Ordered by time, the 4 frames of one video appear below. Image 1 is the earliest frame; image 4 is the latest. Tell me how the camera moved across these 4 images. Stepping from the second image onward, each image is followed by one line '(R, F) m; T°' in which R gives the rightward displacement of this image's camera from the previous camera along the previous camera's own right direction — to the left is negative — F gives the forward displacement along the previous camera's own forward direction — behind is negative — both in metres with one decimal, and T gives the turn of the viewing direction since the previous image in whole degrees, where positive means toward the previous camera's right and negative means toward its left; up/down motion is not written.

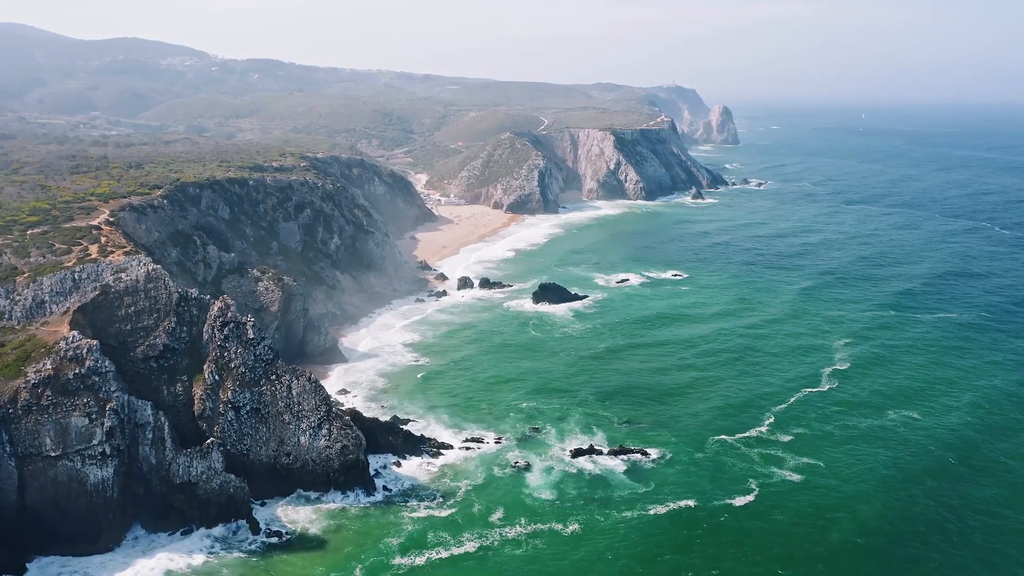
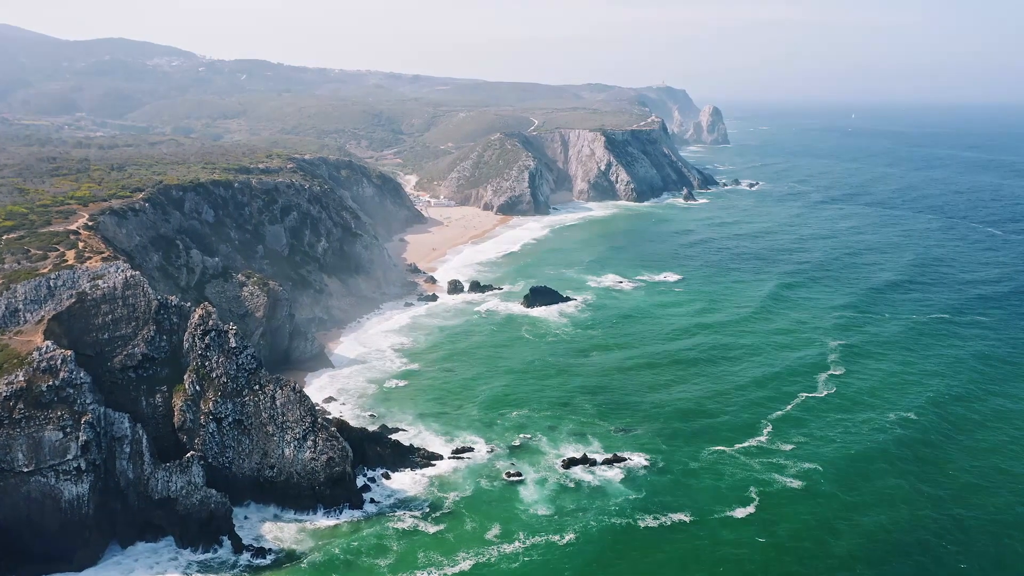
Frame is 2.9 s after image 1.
(0.0, +1.0) m; +1°
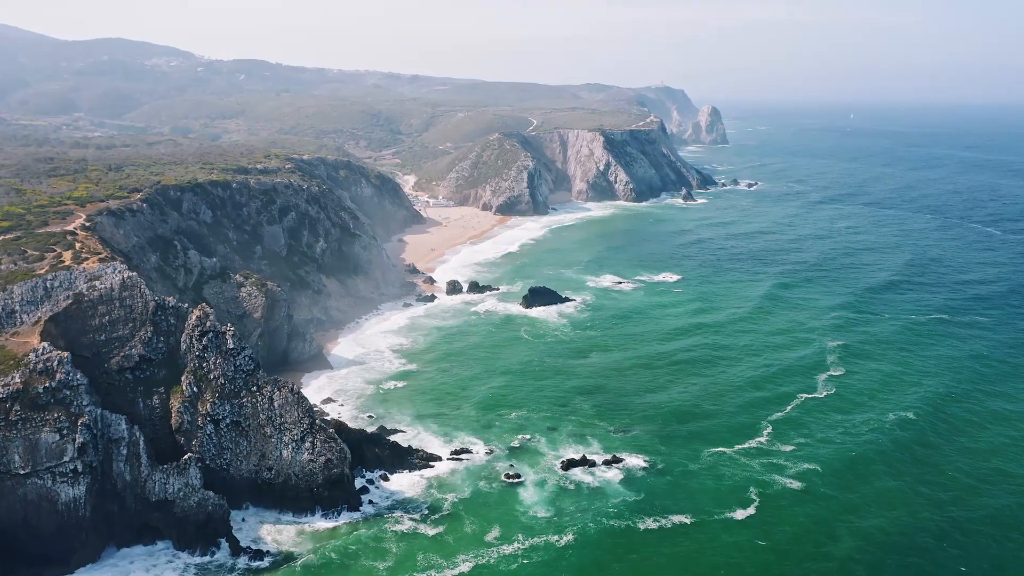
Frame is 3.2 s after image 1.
(0.0, +0.1) m; 0°
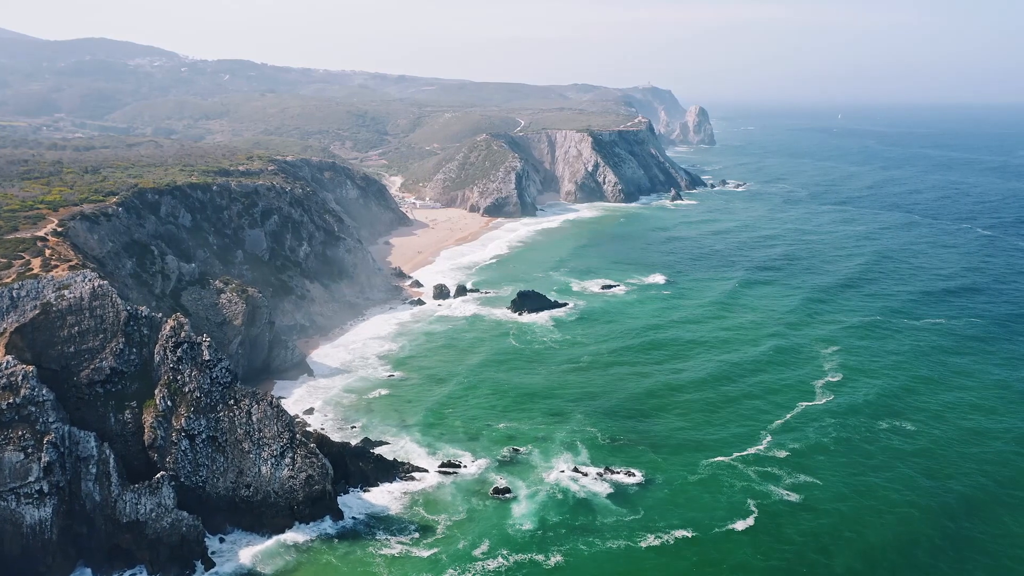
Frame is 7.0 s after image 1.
(0.0, +1.3) m; +1°
